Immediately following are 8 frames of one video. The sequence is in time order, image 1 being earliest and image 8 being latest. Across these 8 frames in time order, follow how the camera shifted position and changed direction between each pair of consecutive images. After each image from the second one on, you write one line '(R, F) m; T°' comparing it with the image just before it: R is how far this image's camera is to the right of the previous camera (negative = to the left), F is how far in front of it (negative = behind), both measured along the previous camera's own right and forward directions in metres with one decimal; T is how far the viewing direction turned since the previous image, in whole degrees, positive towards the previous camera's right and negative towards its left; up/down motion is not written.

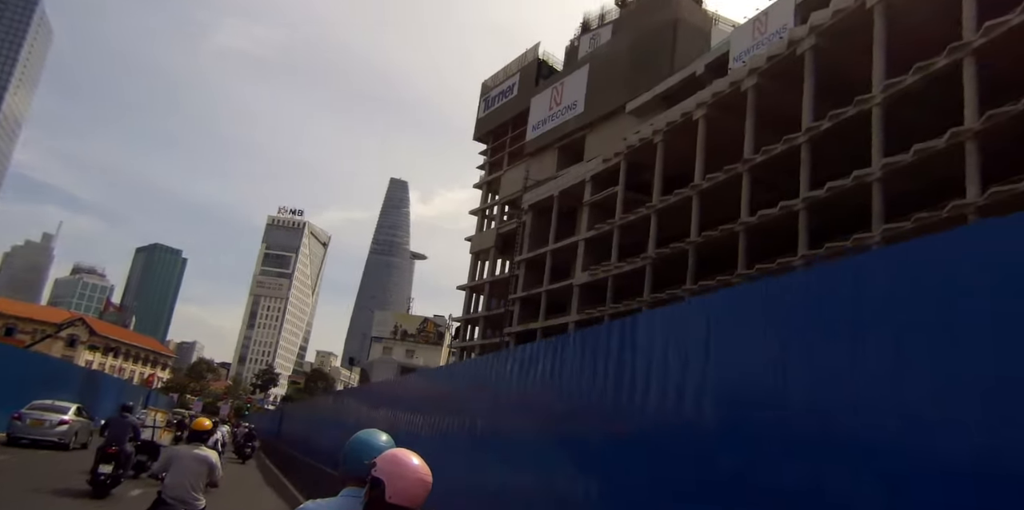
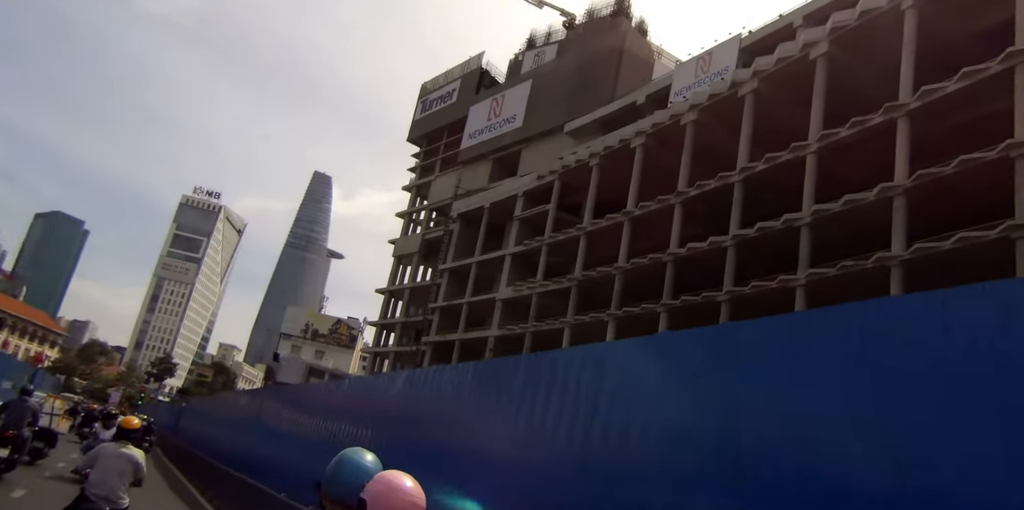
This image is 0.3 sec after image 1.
(-0.5, +0.7) m; +6°
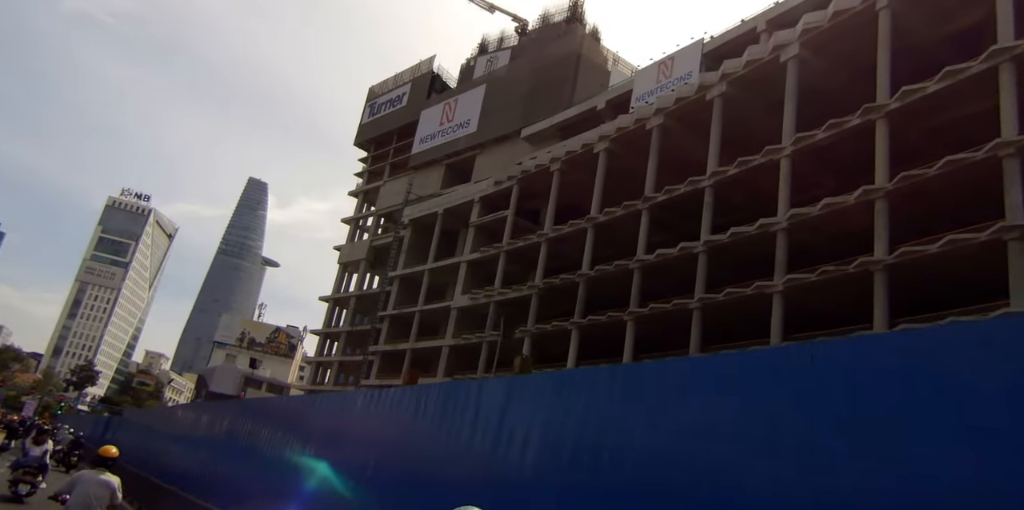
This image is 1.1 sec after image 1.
(-1.2, +1.7) m; +5°
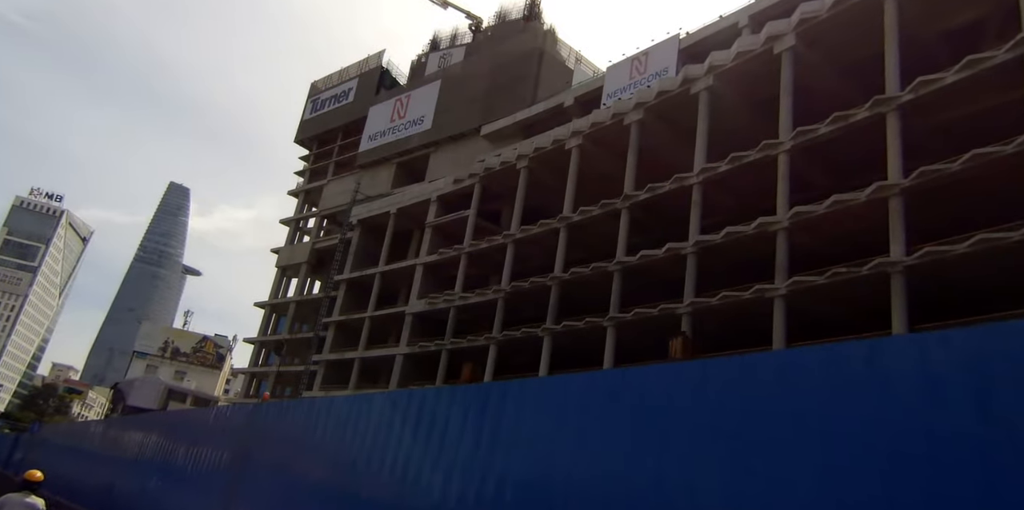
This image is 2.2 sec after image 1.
(-1.9, +3.0) m; +5°
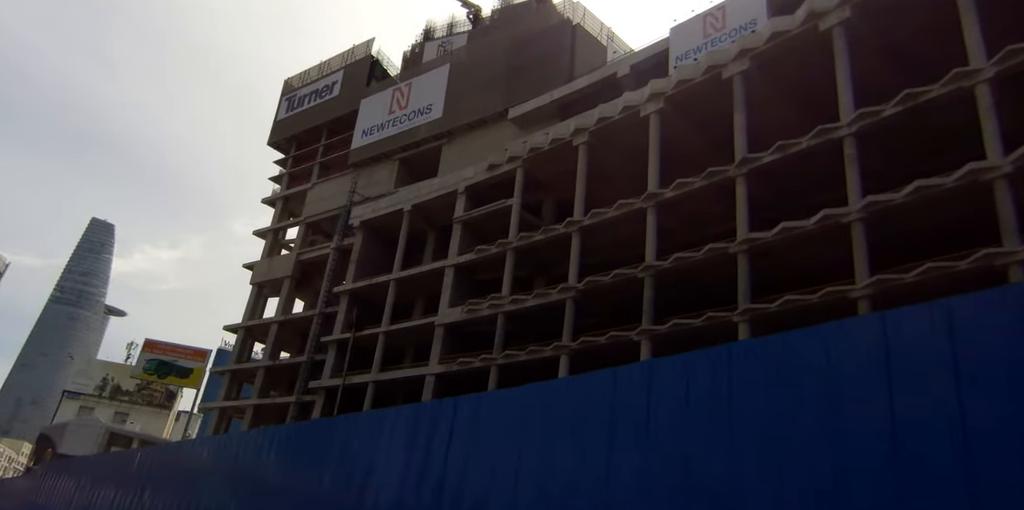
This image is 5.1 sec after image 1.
(-6.2, +7.7) m; +5°
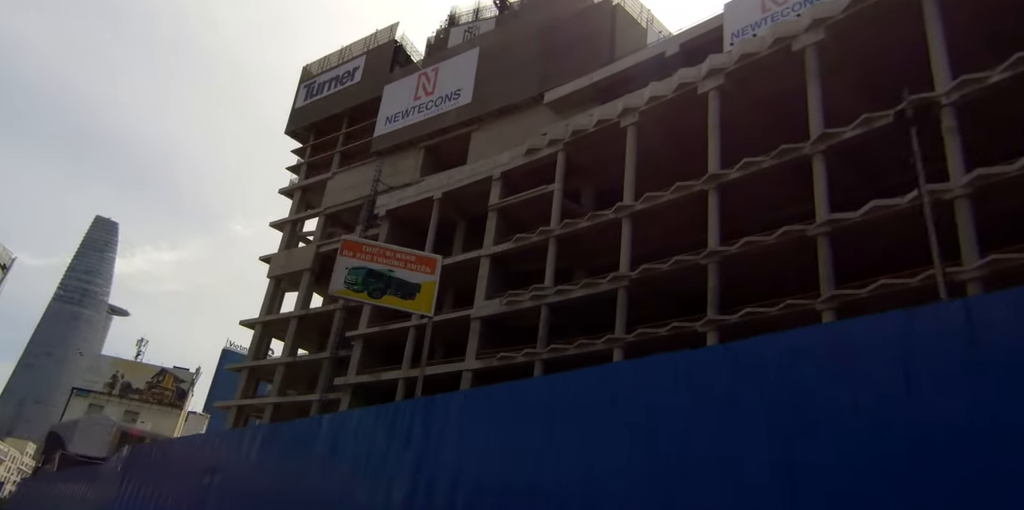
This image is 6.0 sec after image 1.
(-2.1, +2.3) m; 0°
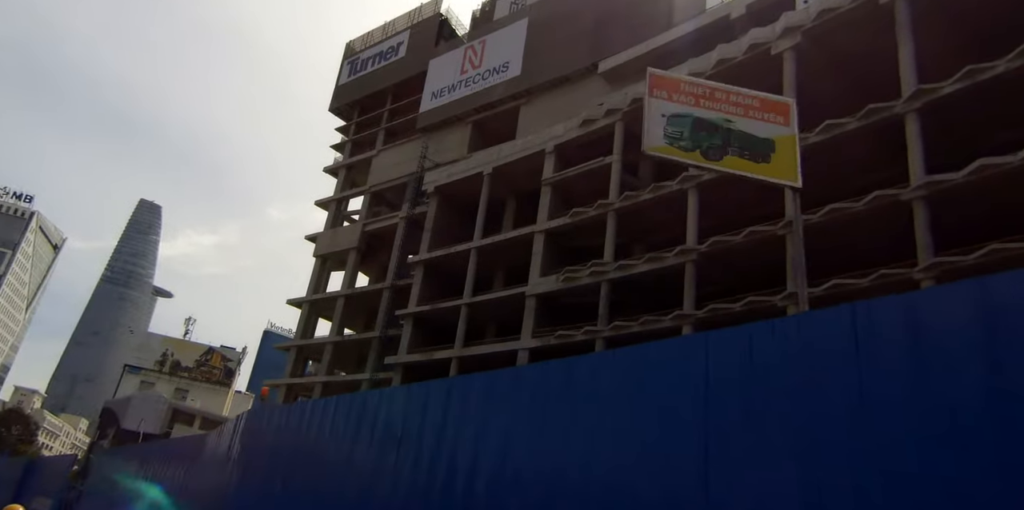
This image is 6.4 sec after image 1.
(-1.2, +1.4) m; -3°
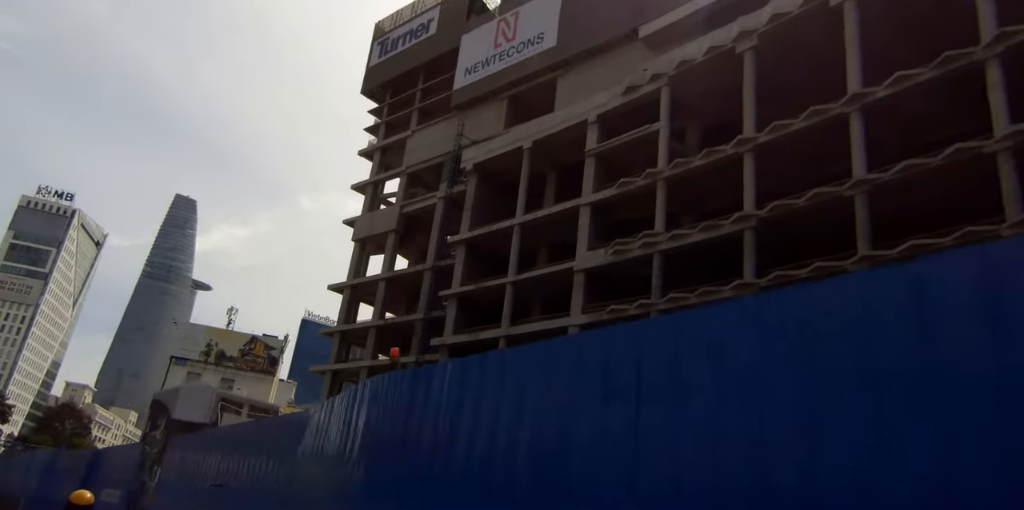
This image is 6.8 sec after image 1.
(-0.8, +1.1) m; -2°
